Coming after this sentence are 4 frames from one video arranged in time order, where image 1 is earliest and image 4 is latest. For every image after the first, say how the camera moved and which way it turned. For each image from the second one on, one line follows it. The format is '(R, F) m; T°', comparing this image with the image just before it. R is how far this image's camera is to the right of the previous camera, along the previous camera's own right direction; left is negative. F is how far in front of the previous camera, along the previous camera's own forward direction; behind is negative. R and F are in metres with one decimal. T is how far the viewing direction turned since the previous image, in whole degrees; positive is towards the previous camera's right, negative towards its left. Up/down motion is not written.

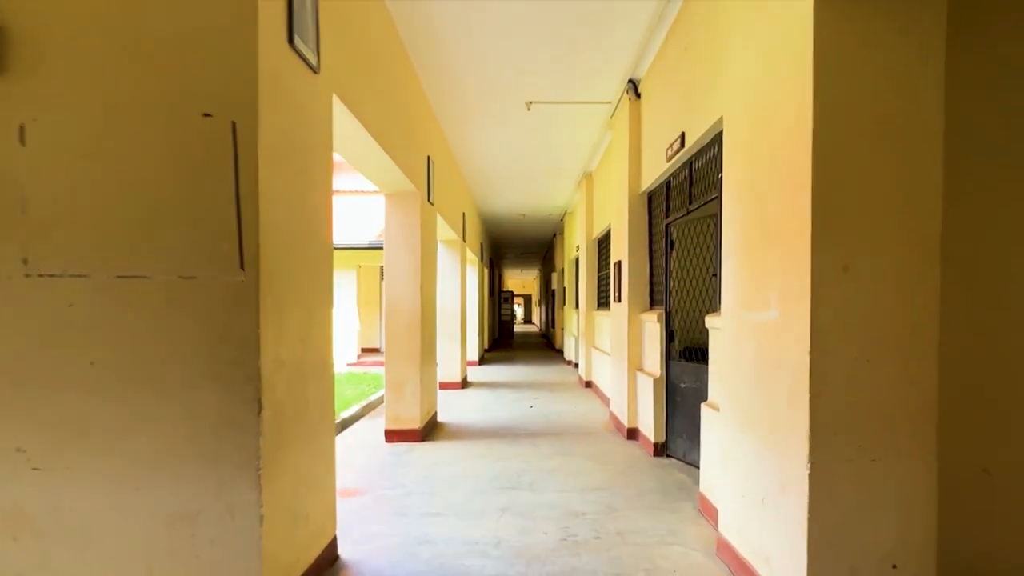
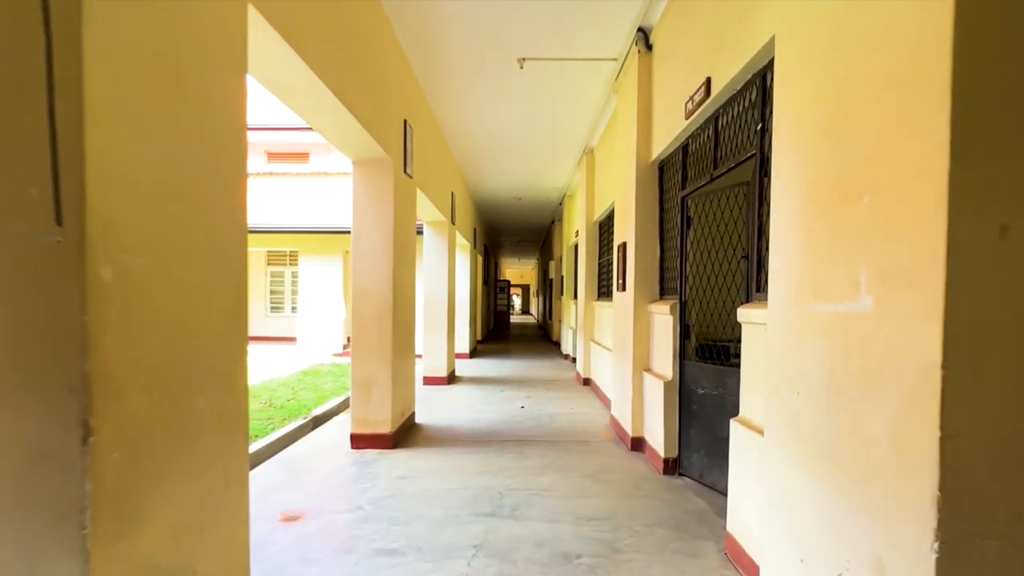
(+0.1, +0.7) m; 0°
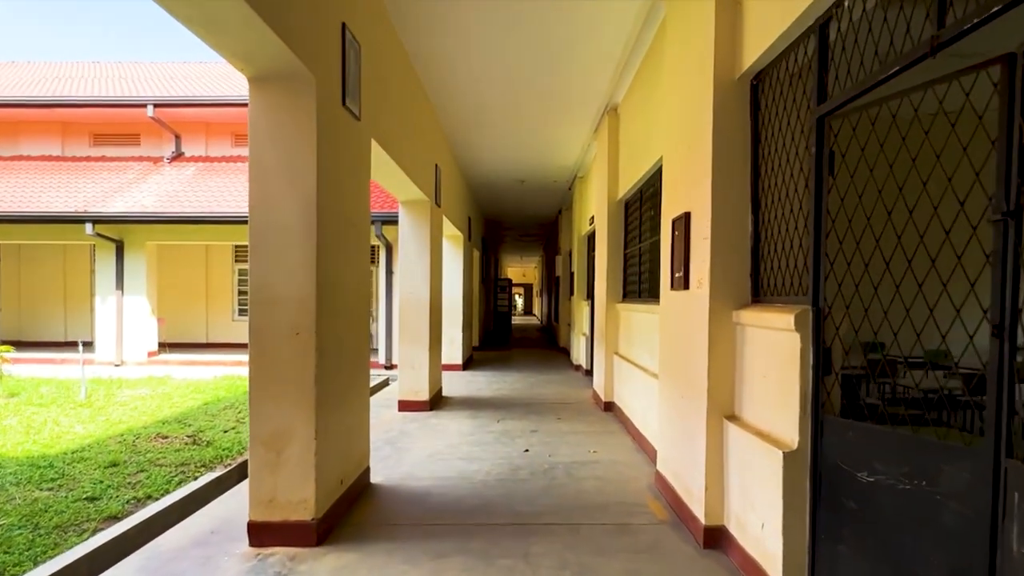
(0.0, +1.6) m; 0°
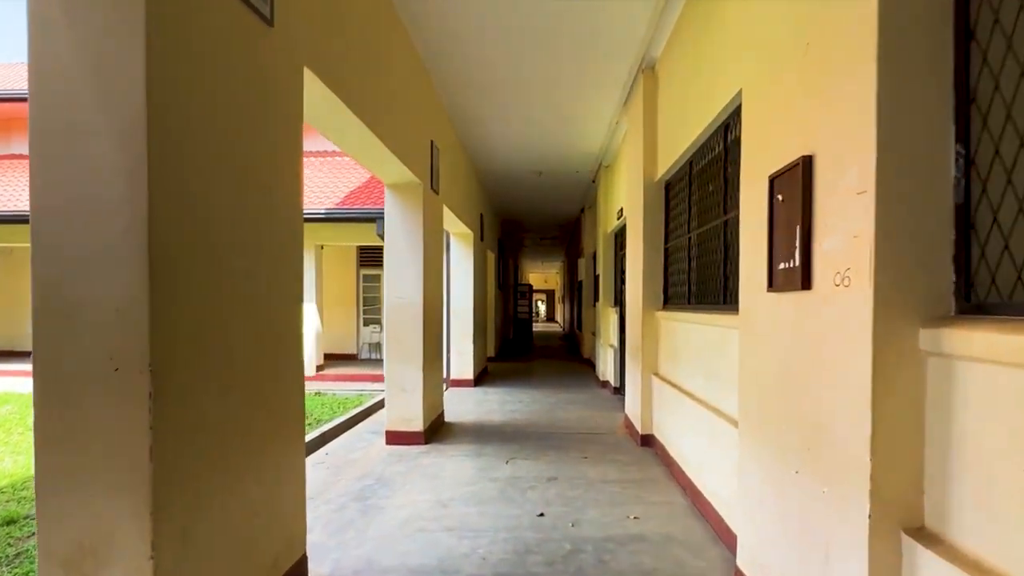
(+0.1, +1.2) m; -3°
